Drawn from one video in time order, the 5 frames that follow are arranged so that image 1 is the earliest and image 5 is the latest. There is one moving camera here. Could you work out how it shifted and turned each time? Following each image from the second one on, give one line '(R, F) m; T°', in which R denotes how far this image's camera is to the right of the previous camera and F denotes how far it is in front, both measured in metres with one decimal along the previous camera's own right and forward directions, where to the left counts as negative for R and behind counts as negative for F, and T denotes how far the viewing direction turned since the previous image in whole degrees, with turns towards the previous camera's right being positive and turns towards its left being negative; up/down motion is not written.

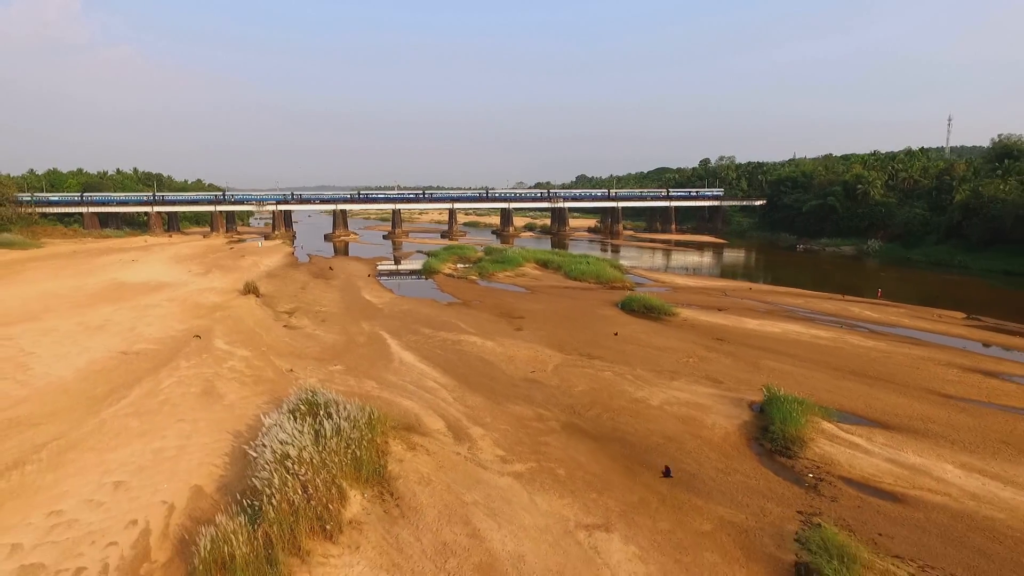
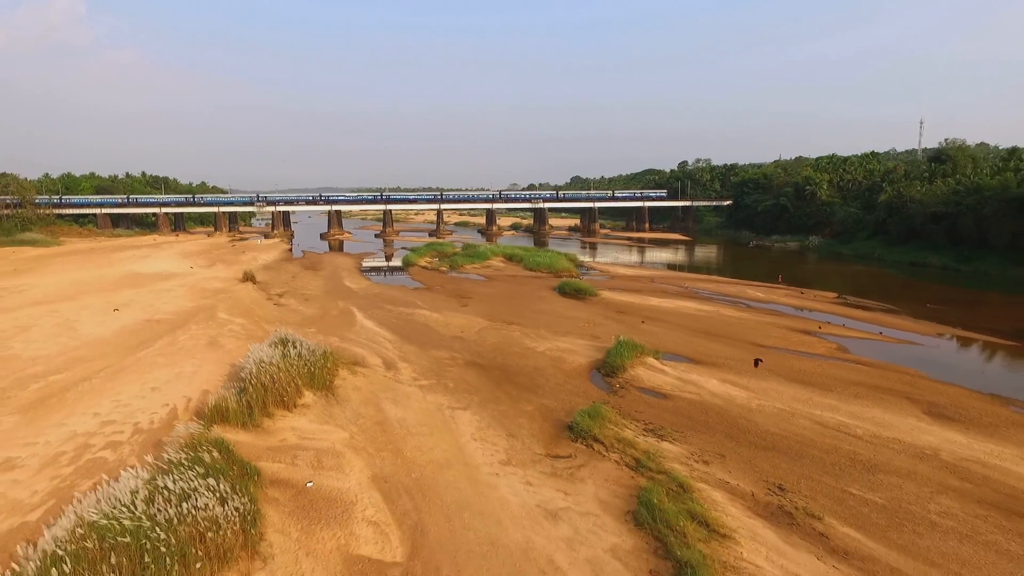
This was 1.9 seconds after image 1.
(+1.9, -3.9) m; 0°
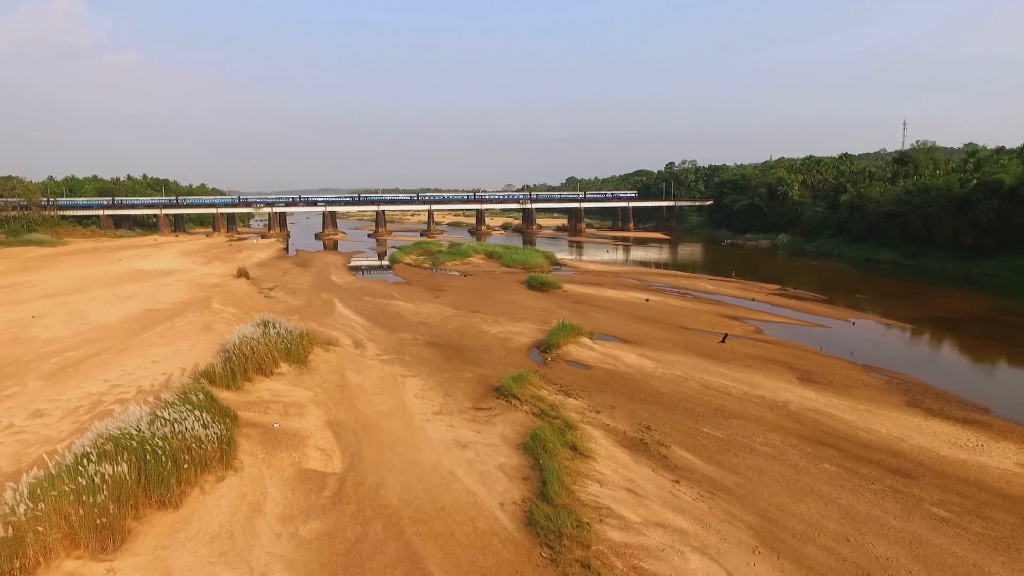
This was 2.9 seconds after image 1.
(+1.2, -2.0) m; 0°
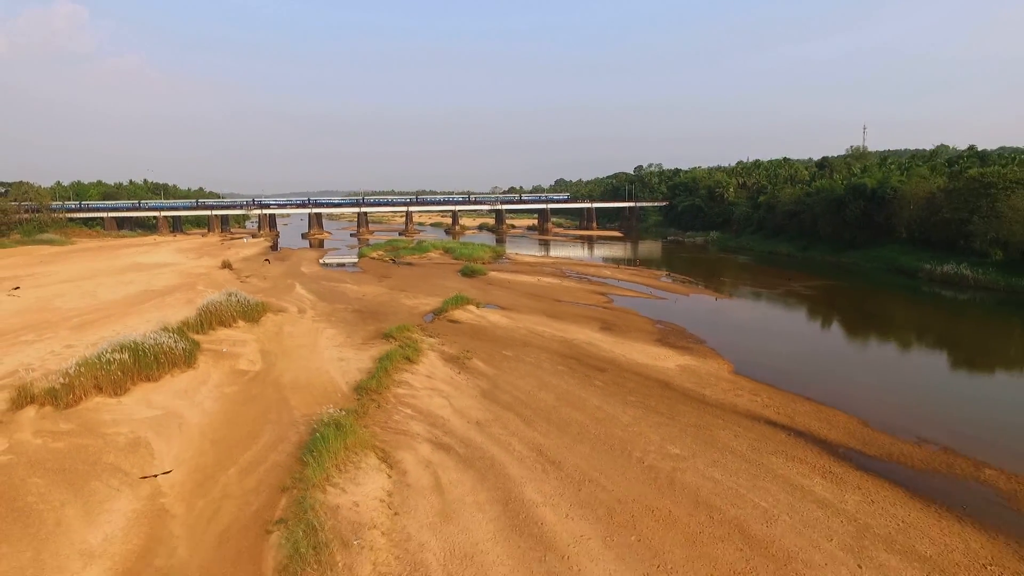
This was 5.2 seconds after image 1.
(+3.1, -5.1) m; 0°
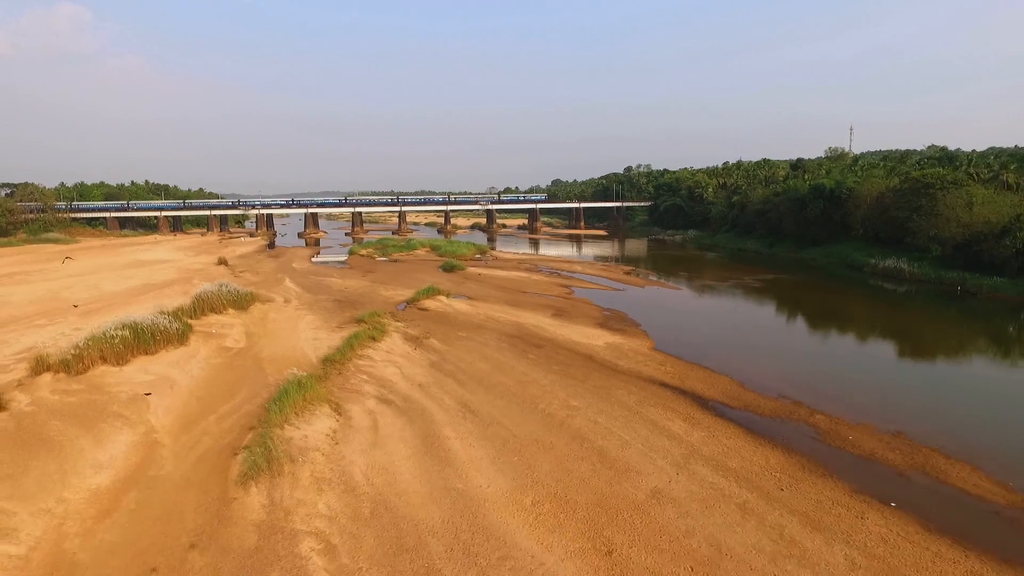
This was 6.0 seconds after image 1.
(+1.2, -2.0) m; 0°
